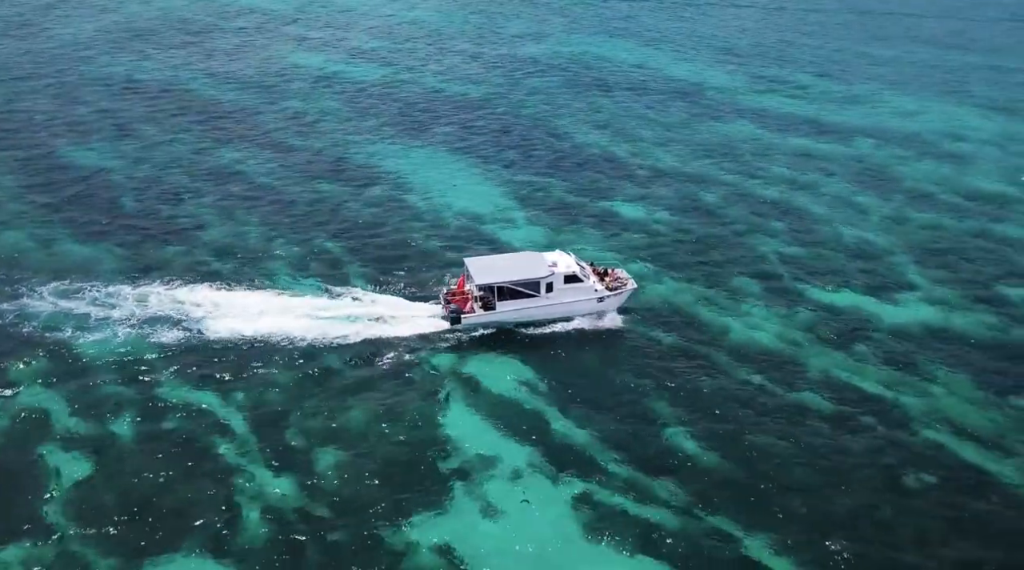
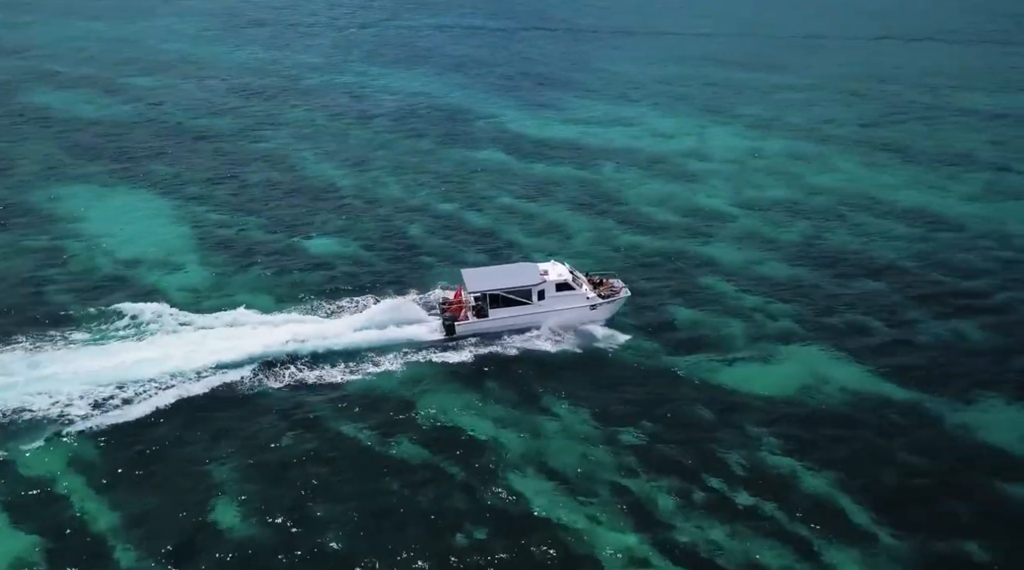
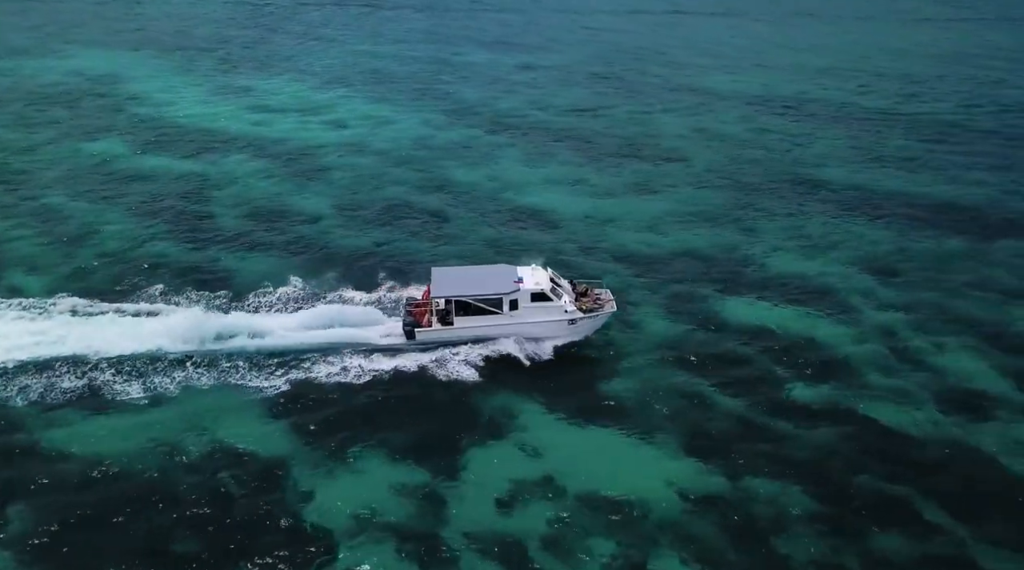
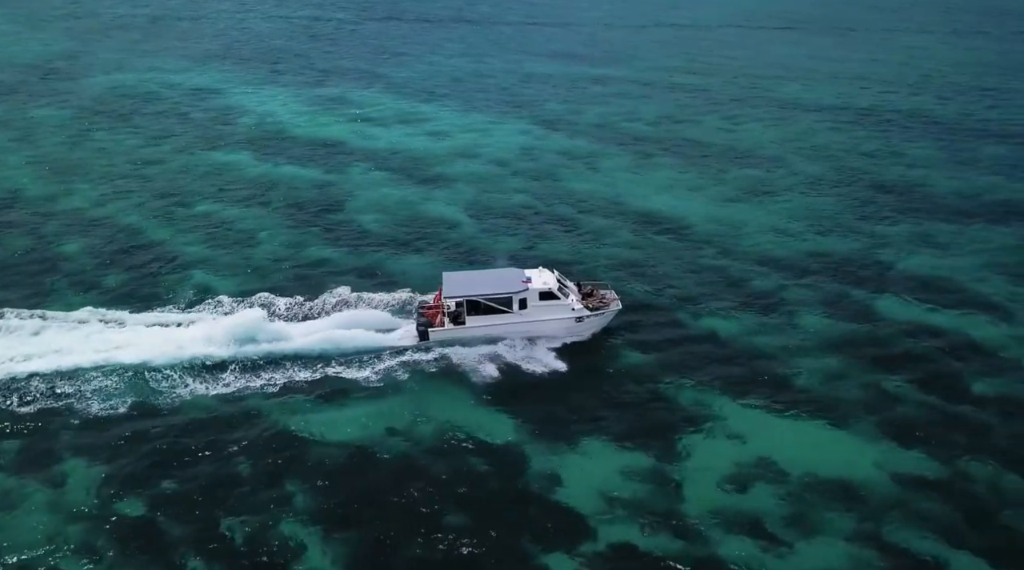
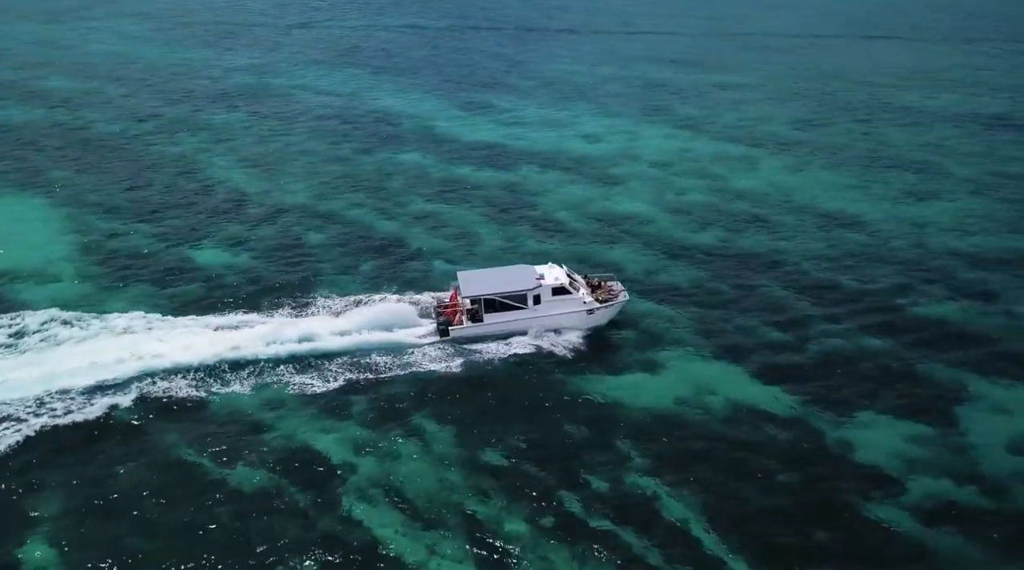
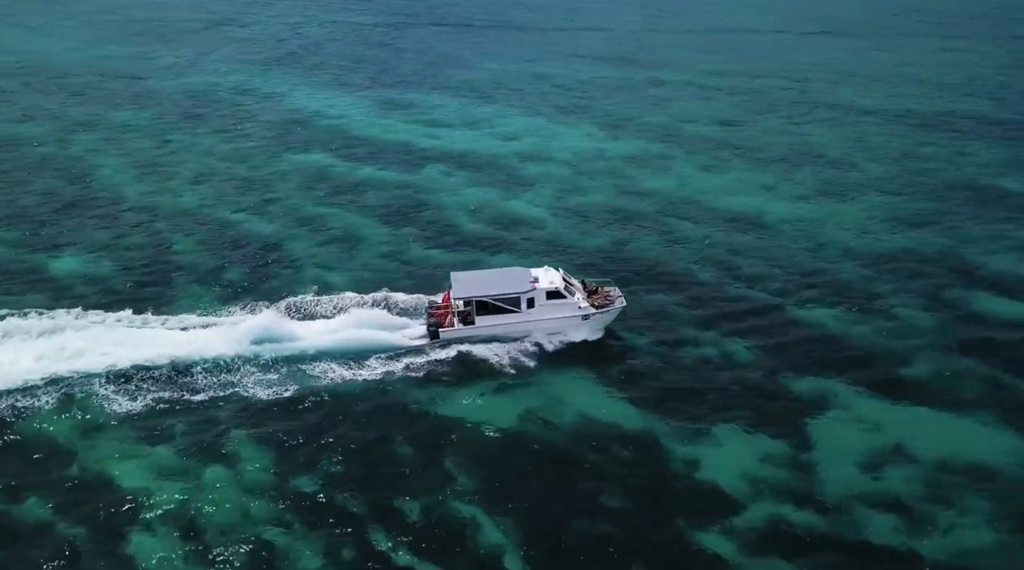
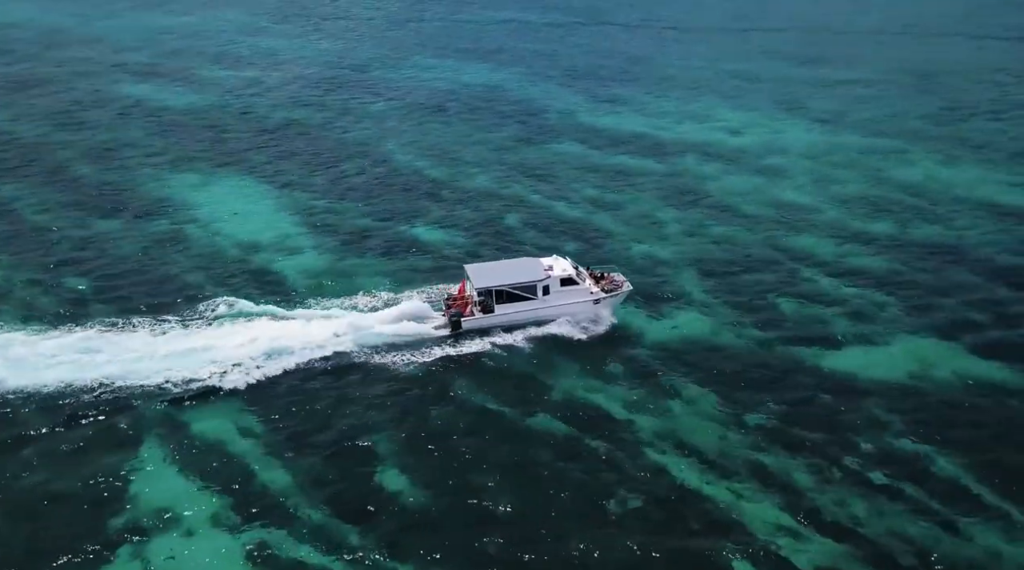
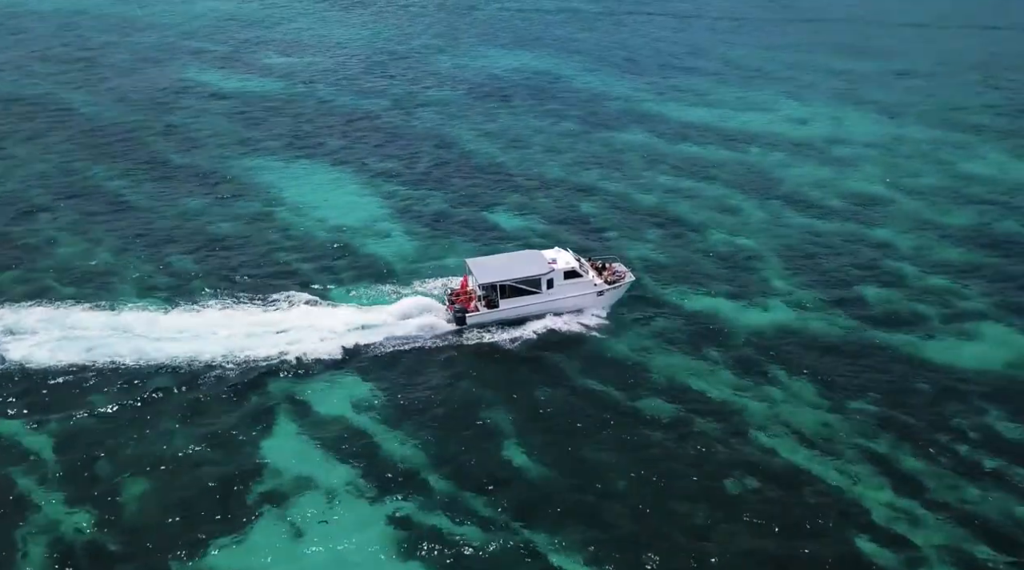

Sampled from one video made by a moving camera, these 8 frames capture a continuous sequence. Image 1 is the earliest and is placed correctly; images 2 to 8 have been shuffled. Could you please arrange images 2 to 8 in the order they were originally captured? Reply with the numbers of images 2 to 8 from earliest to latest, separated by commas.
8, 7, 2, 5, 6, 4, 3
